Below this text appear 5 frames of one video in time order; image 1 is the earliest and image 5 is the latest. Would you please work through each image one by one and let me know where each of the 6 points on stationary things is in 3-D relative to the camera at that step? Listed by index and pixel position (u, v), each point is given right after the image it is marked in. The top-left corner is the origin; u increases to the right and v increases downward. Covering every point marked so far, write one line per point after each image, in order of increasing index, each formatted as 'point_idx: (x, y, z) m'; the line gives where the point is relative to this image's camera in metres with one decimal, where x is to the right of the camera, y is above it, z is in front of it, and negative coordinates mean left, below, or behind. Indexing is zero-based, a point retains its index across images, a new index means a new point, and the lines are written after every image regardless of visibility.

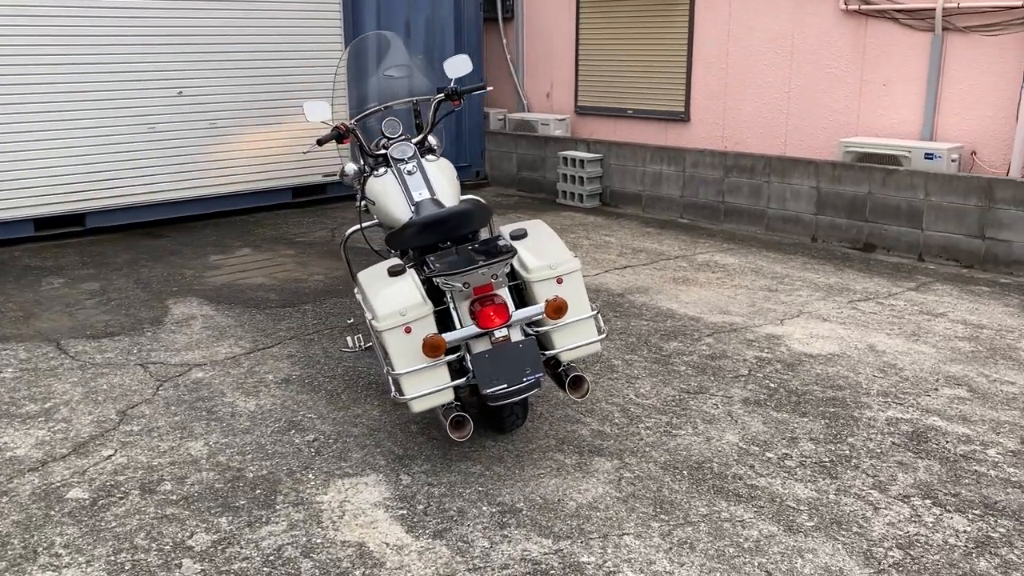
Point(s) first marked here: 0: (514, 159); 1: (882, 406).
0: (0.0, +1.1, +8.2) m
1: (+1.3, -0.4, +3.4) m
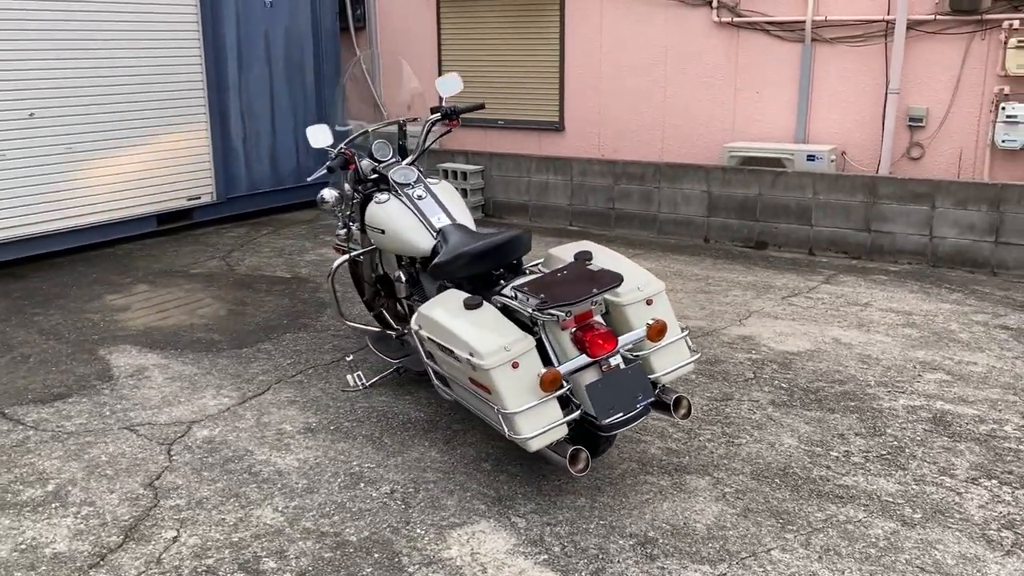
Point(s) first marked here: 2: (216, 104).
0: (-1.1, +1.0, +7.9) m
1: (+1.5, -0.4, +3.7) m
2: (-2.1, +1.3, +7.0) m
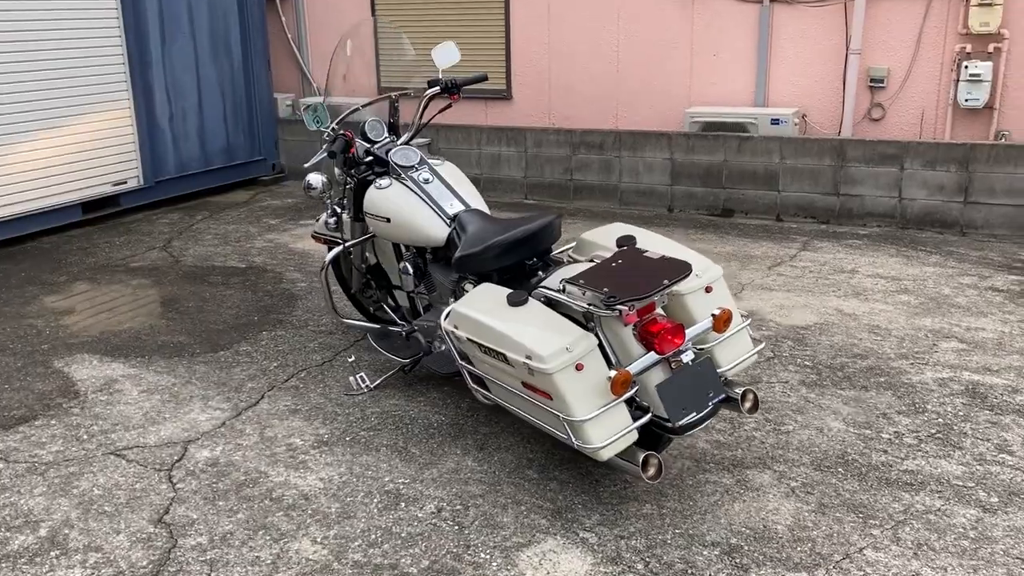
0: (-1.5, +1.1, +7.5) m
1: (+1.5, -0.3, +3.6) m
2: (-2.5, +1.4, +6.4) m
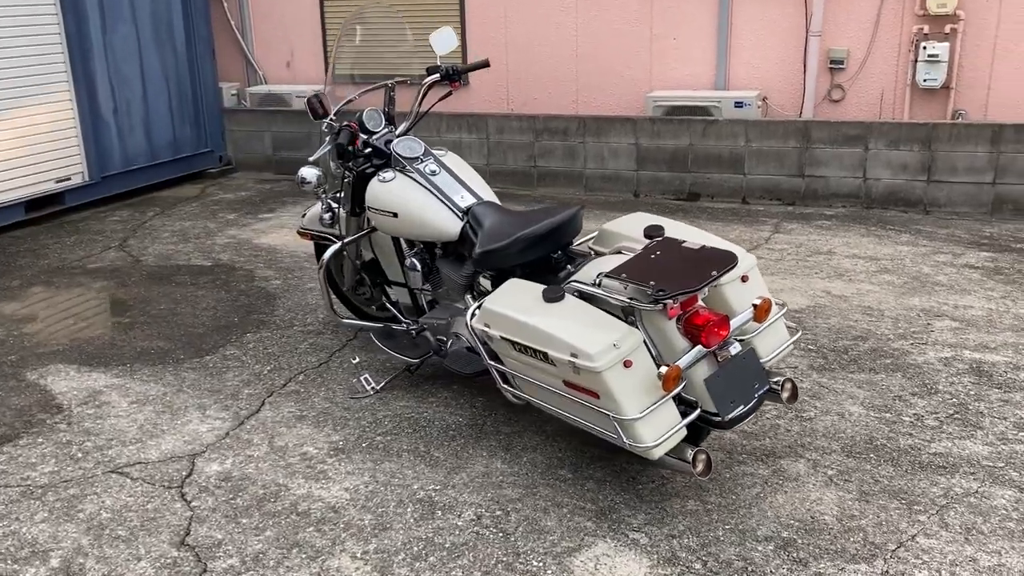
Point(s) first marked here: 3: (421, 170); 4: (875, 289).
0: (-1.8, +1.1, +7.3) m
1: (+1.5, -0.2, +3.6) m
2: (-2.7, +1.4, +6.1) m
3: (-0.3, +0.4, +3.1) m
4: (+1.6, 0.0, +4.3) m
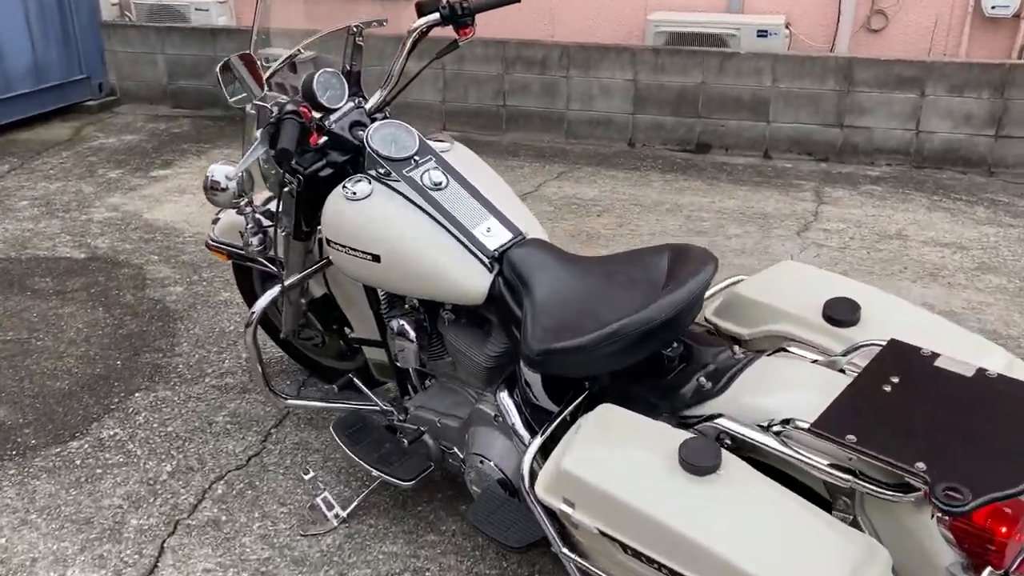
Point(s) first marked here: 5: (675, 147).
0: (-2.1, +1.3, +5.8) m
1: (+1.6, -0.3, +2.6) m
2: (-2.9, +1.5, +4.5) m
3: (-0.2, +0.2, +1.9) m
4: (+1.6, 0.0, +3.3) m
5: (+0.9, +0.8, +5.1) m
